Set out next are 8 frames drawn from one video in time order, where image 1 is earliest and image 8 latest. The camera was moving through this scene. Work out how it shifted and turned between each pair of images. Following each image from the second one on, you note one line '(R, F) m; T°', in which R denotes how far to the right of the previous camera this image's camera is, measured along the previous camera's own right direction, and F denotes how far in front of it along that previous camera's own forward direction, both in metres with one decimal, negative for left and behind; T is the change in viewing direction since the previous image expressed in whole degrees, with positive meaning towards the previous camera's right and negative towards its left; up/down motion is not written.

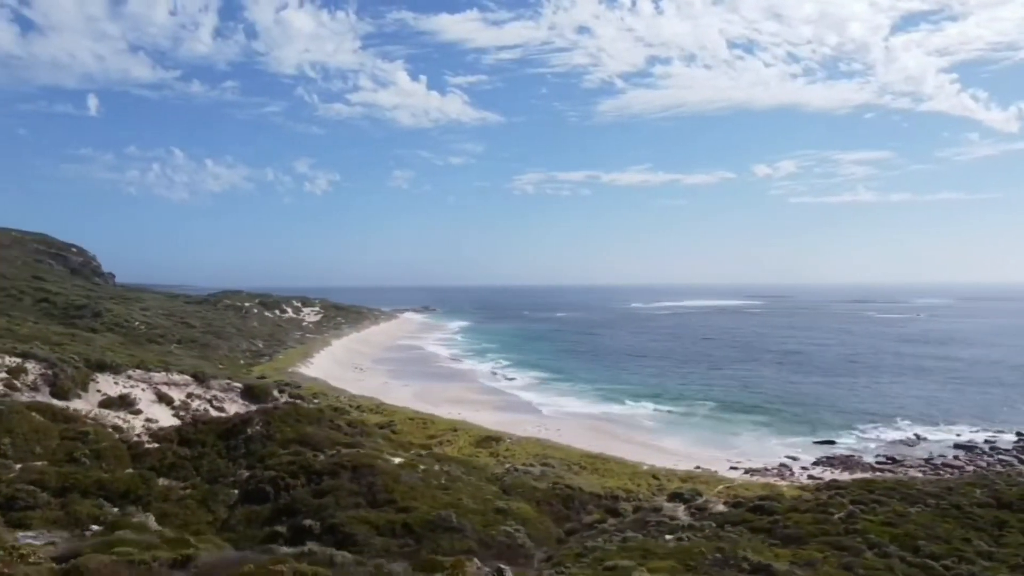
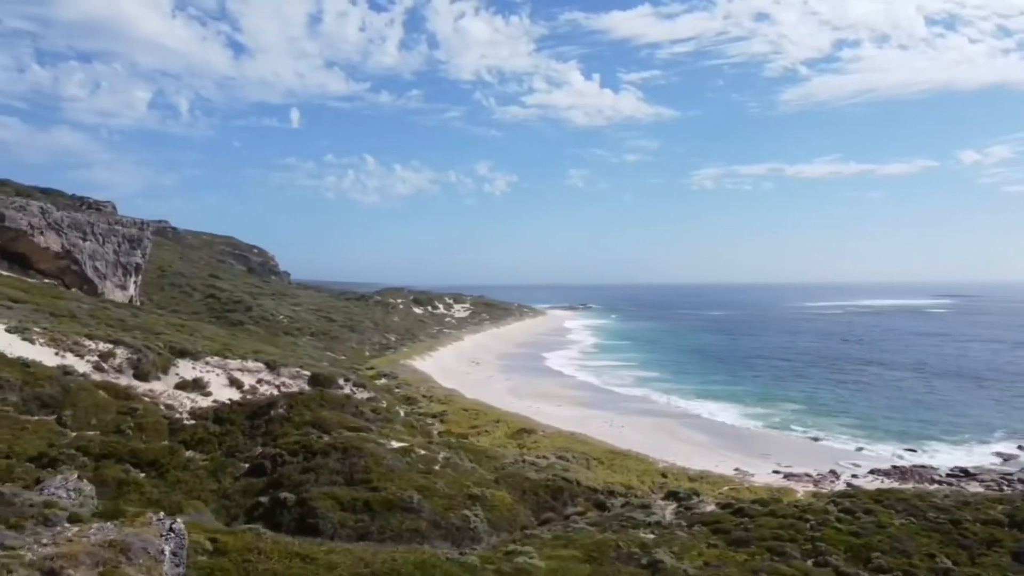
(+6.4, -0.3) m; -13°
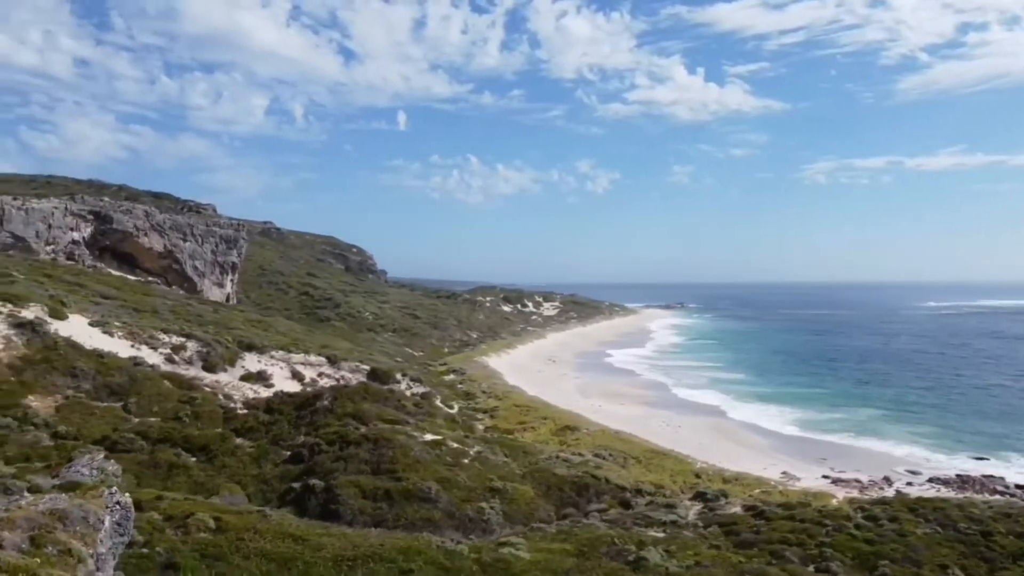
(+2.7, -0.3) m; -7°
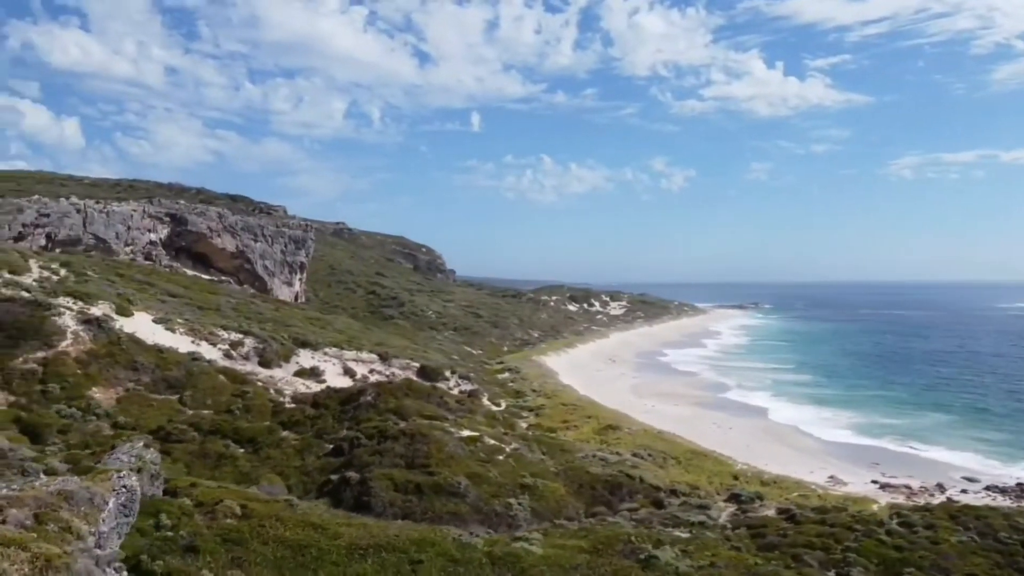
(+1.4, -0.3) m; -5°
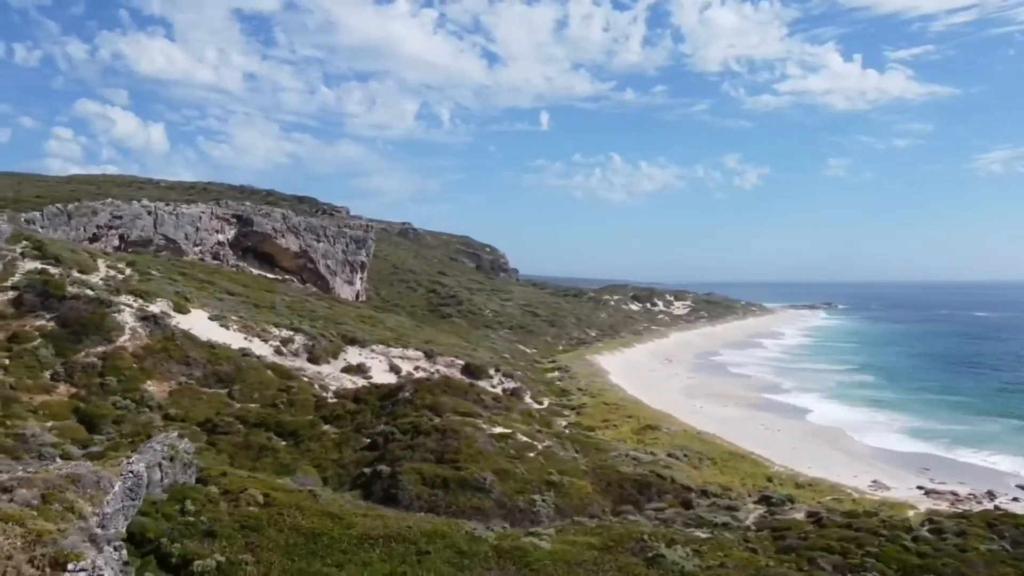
(+1.4, -0.3) m; -5°
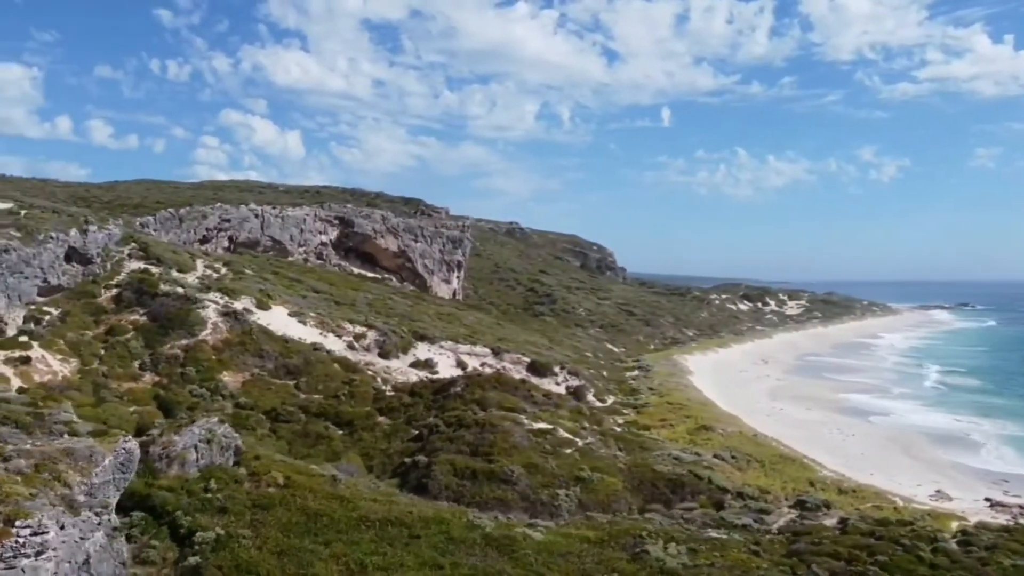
(+3.1, -0.4) m; -9°
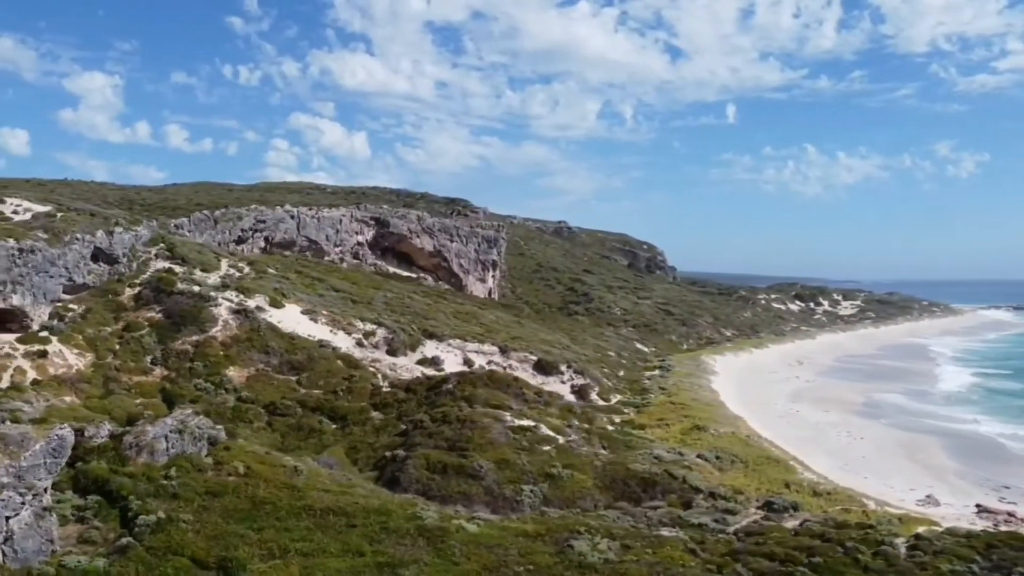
(+3.2, -0.4) m; -5°
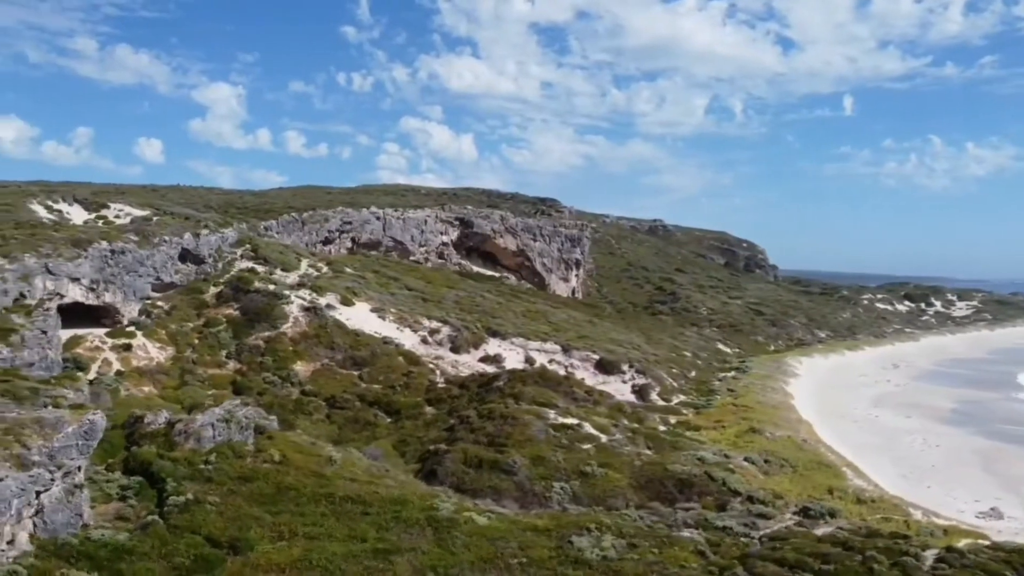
(+2.5, -0.2) m; -8°
